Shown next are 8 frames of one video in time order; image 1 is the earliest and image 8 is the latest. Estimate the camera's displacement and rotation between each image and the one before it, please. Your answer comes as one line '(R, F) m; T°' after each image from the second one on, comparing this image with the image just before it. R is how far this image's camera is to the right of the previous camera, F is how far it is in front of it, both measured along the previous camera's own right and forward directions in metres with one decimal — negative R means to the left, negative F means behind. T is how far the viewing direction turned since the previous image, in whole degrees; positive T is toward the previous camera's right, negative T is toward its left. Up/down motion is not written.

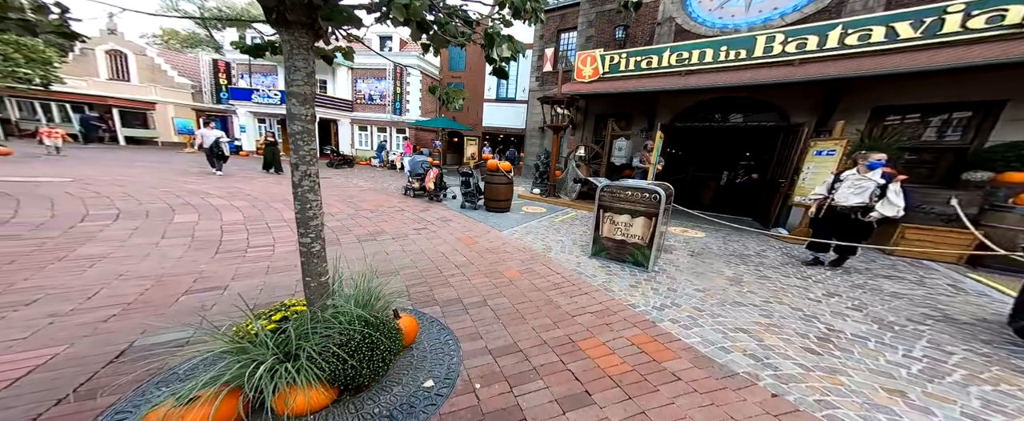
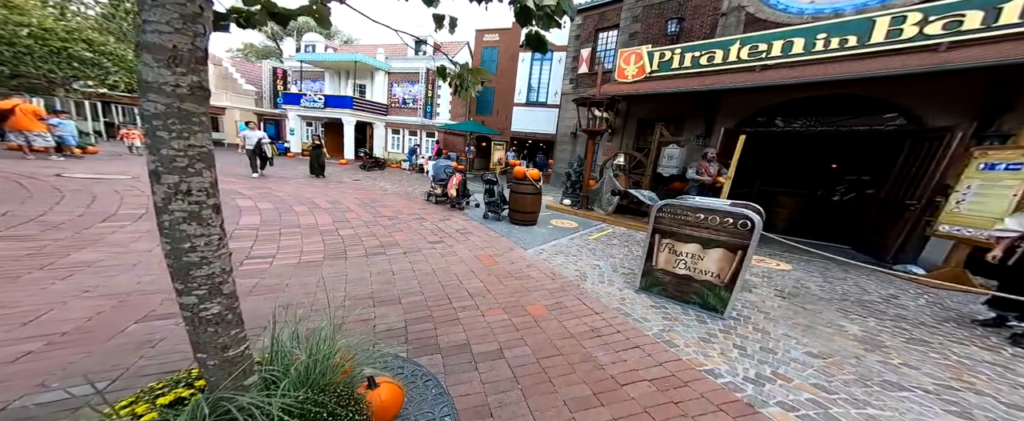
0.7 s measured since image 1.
(0.0, +0.7) m; -8°
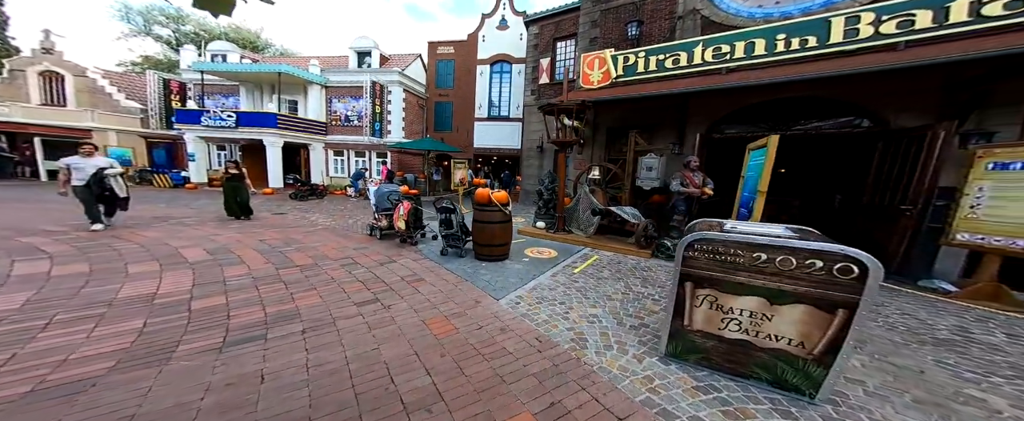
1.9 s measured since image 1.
(+0.1, +1.1) m; +6°
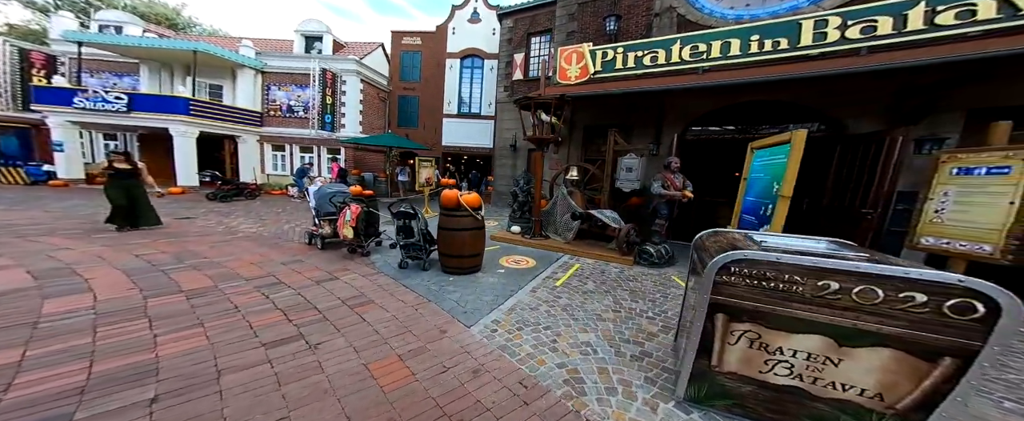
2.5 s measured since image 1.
(-0.1, +0.6) m; +6°
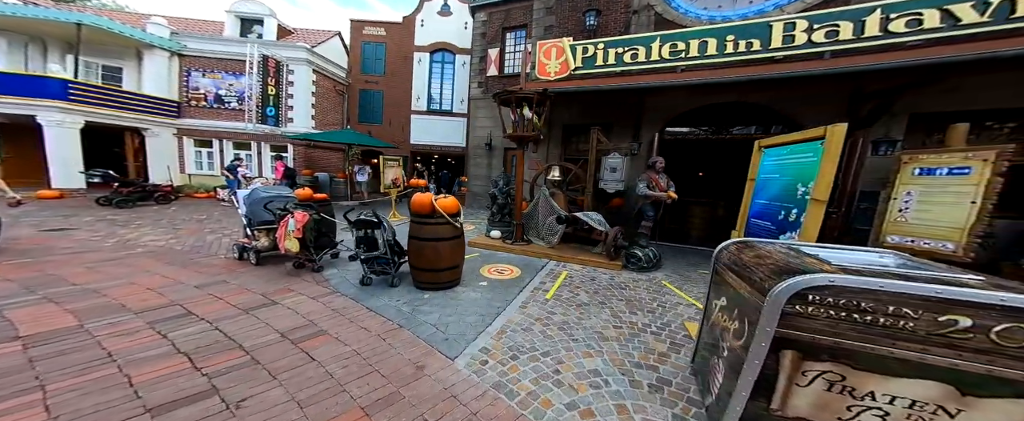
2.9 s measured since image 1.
(-0.2, +0.4) m; +6°
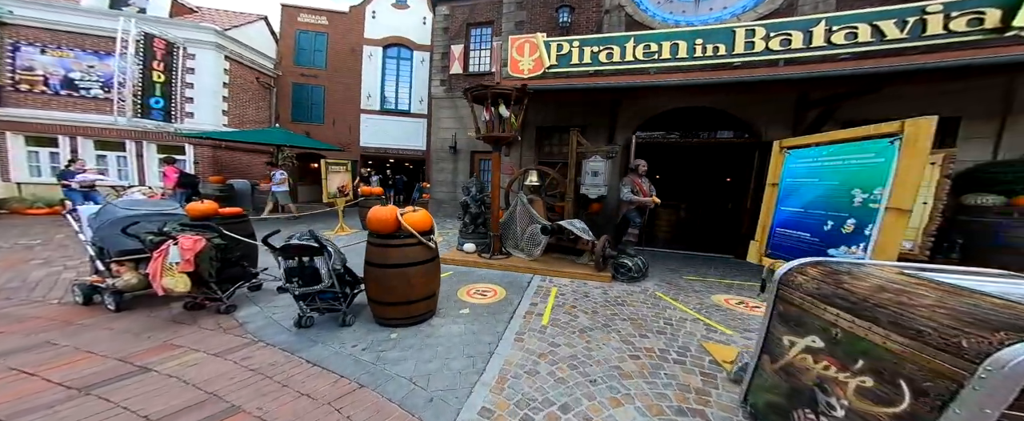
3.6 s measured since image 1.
(-0.3, +0.6) m; +9°
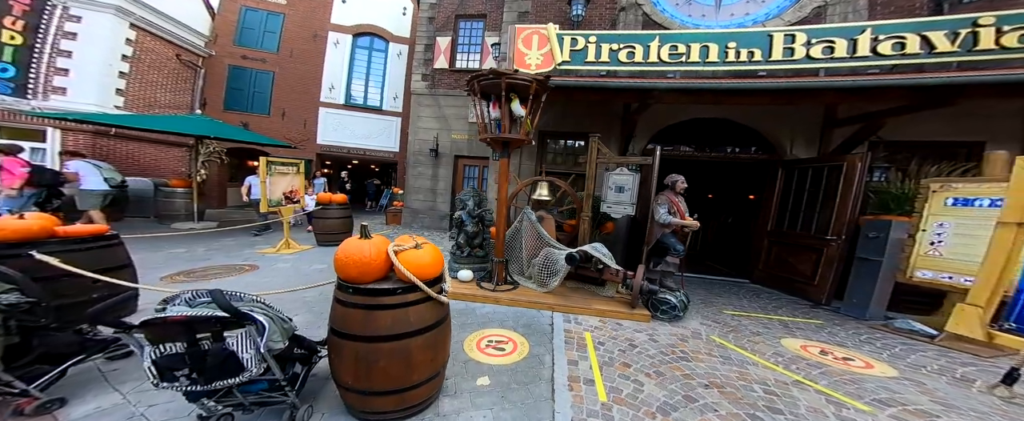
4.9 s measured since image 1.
(-0.7, +1.0) m; +7°
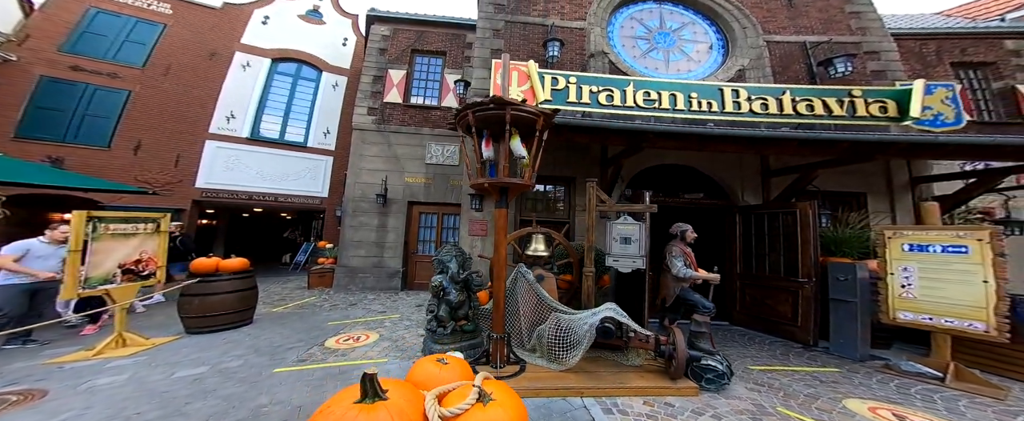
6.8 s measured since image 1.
(-0.9, +0.9) m; +15°
